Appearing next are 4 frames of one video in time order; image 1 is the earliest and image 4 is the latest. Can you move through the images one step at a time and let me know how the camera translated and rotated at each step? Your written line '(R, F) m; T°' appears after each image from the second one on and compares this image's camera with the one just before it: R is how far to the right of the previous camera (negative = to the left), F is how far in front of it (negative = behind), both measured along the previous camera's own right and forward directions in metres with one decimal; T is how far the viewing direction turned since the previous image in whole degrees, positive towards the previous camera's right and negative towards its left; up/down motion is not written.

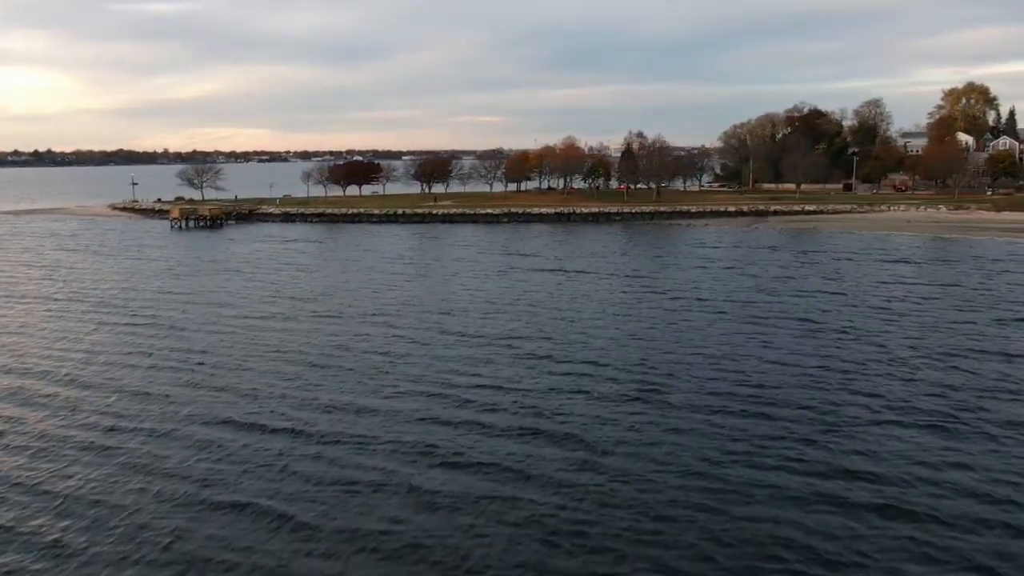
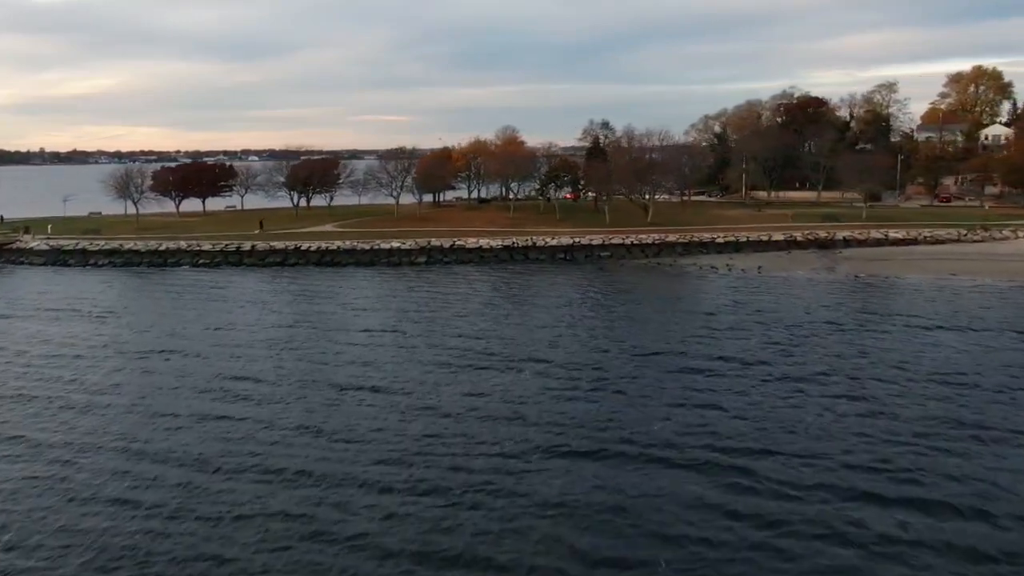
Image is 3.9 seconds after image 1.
(-1.9, +24.6) m; +6°
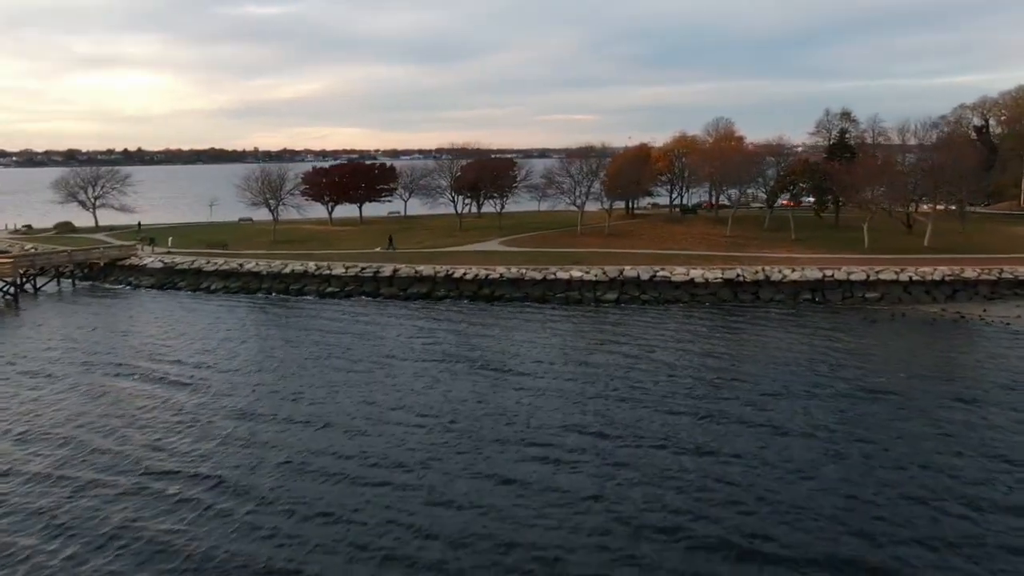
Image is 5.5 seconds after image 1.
(-1.5, +10.6) m; -11°
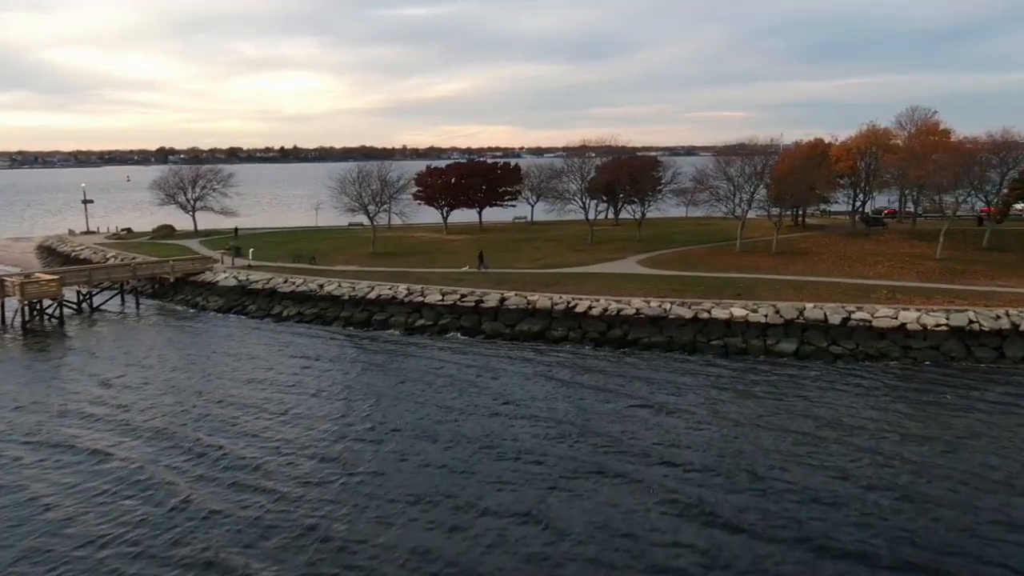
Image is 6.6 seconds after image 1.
(0.0, +7.2) m; -9°
